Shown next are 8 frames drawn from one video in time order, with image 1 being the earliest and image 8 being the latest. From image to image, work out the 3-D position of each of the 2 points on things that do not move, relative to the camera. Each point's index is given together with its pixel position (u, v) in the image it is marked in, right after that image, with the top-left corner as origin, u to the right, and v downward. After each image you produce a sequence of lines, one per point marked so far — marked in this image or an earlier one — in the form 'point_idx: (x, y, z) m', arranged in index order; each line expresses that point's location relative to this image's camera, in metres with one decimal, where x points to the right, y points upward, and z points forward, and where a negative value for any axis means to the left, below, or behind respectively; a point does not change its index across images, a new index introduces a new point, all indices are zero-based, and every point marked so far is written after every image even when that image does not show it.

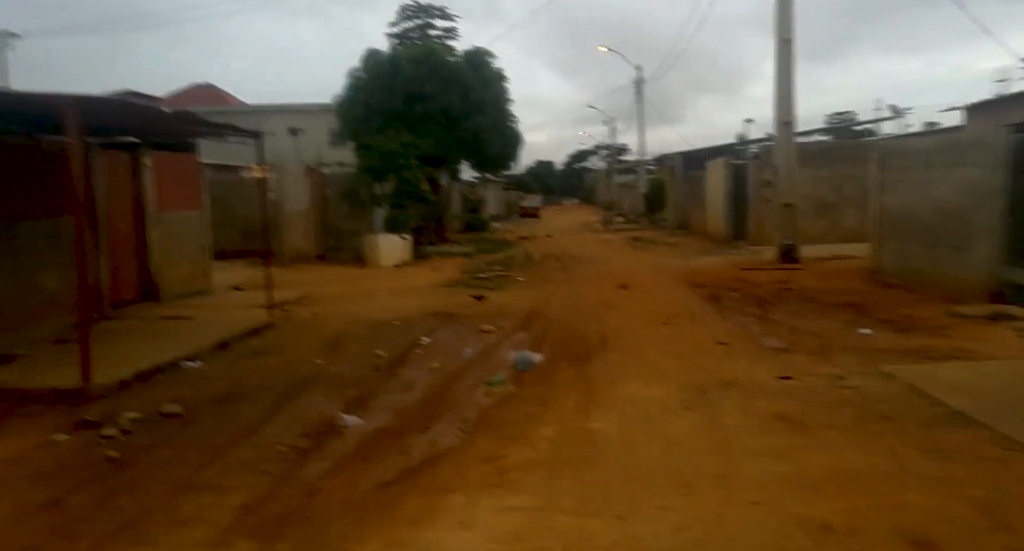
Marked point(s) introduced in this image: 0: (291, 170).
0: (-5.2, +2.5, +16.3) m
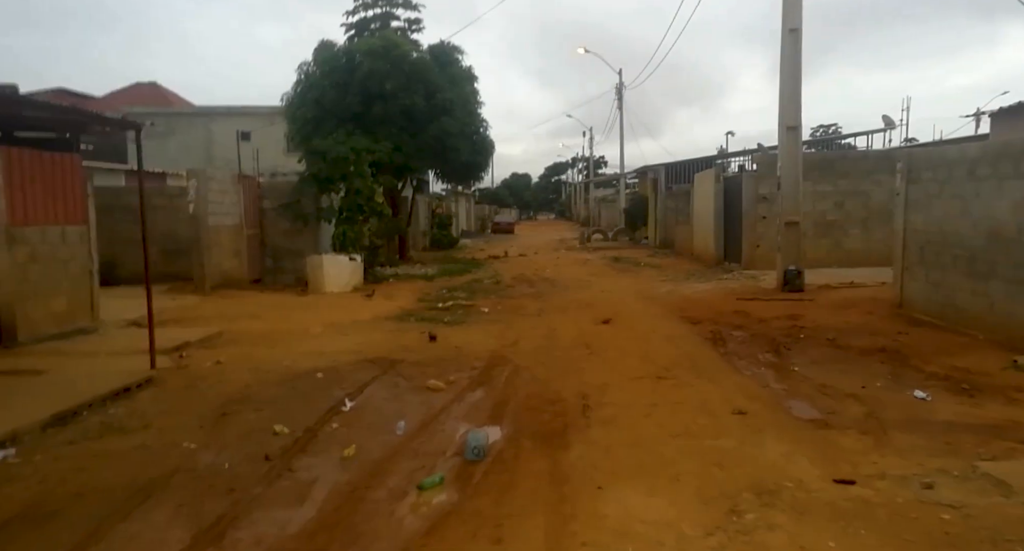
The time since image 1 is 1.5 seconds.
0: (-5.9, +1.9, +14.2) m
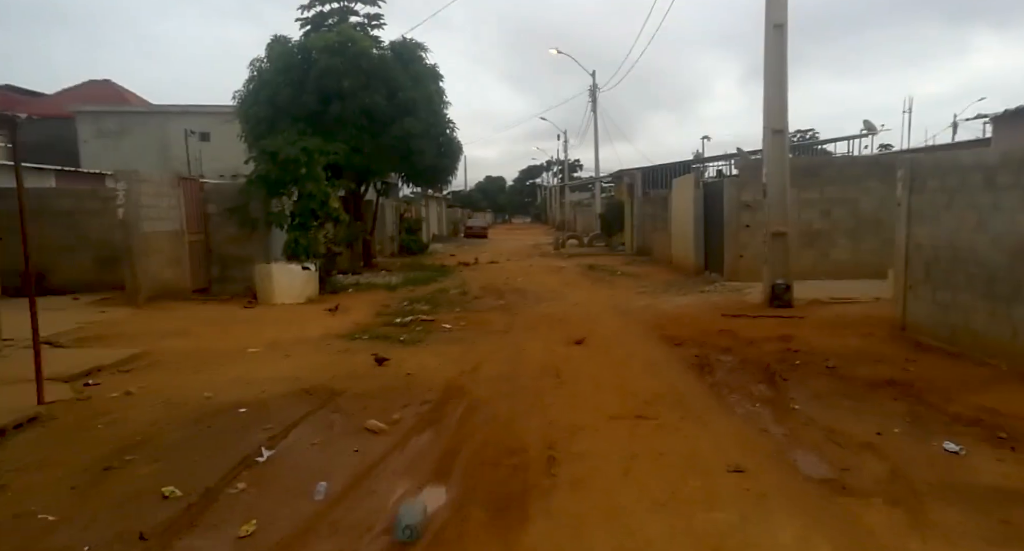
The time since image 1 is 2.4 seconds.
0: (-6.5, +1.7, +12.9) m
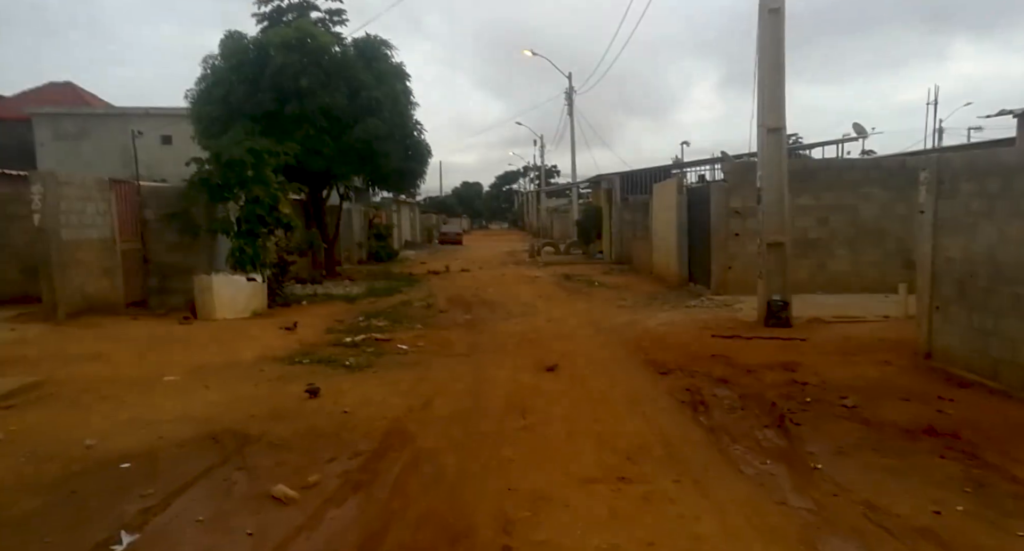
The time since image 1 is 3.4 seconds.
0: (-7.1, +1.5, +11.4) m
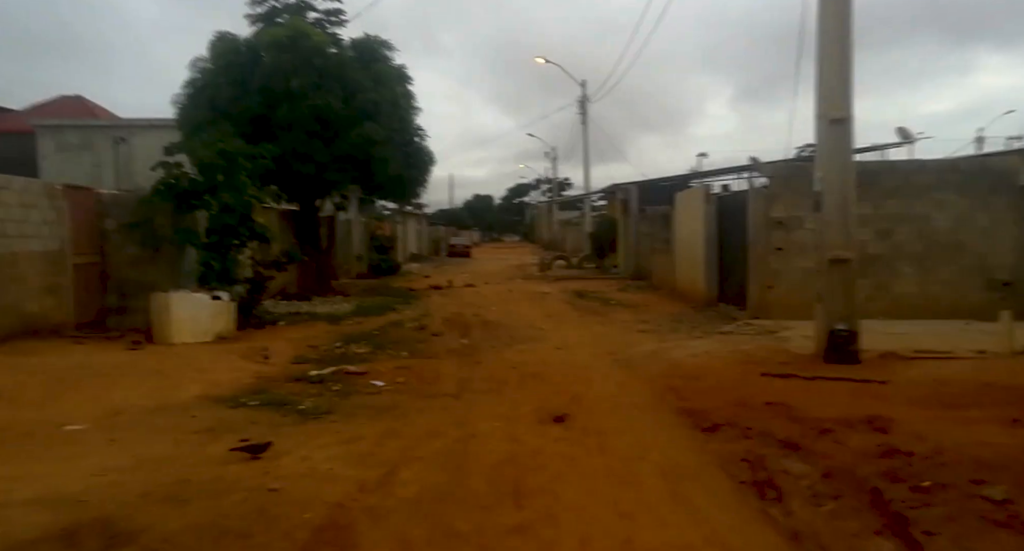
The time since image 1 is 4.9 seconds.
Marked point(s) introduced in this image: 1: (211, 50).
0: (-7.0, +1.3, +9.7) m
1: (-8.1, +6.2, +19.0) m
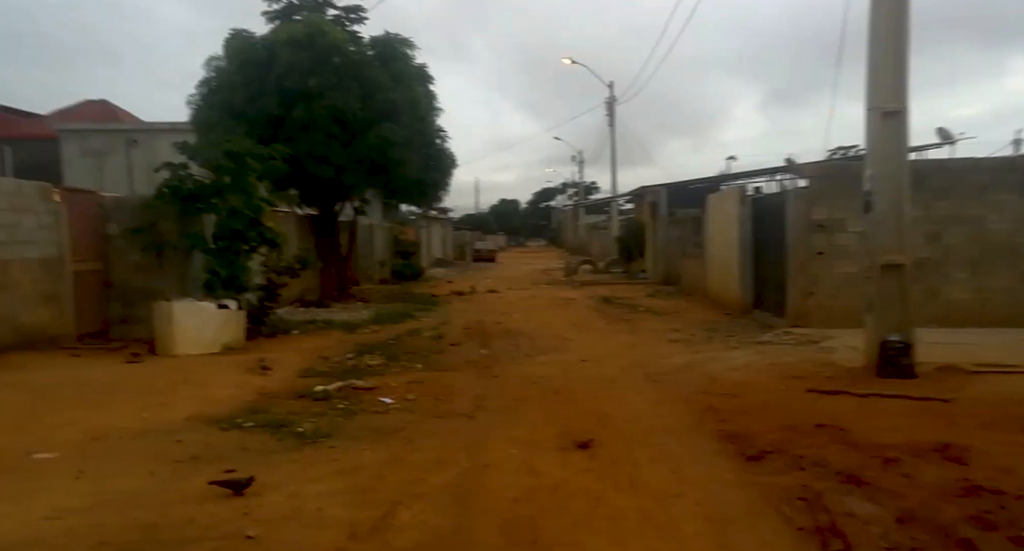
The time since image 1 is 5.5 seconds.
0: (-6.7, +1.2, +9.3) m
1: (-7.5, +6.0, +18.6) m
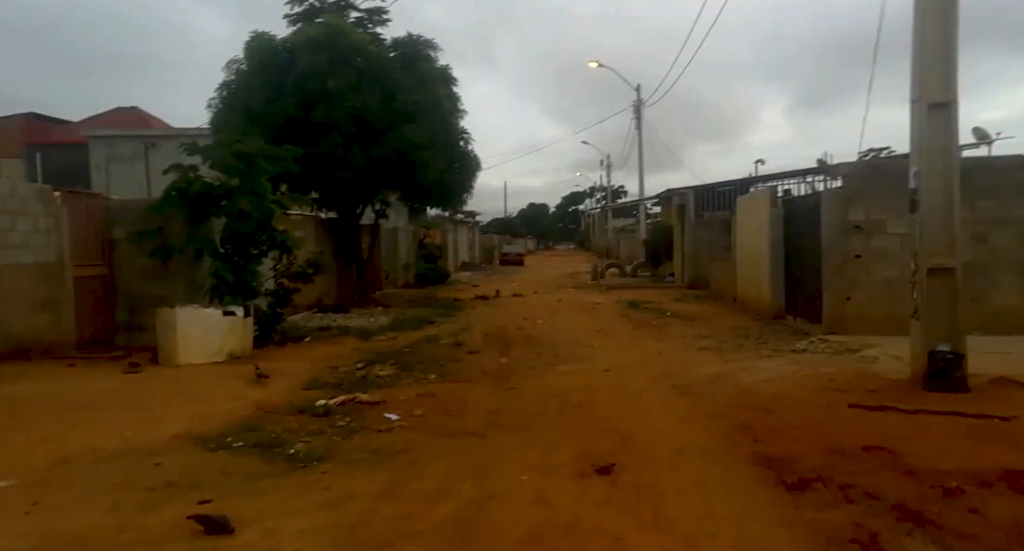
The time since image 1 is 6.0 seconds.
0: (-6.5, +1.1, +9.0) m
1: (-6.9, +5.9, +18.4) m
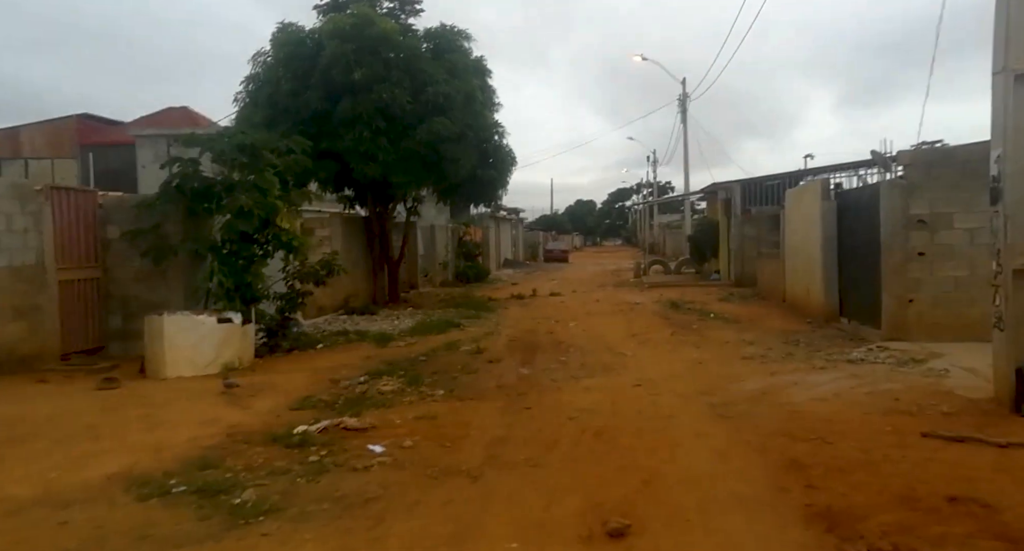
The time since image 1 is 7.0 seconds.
0: (-6.3, +1.0, +8.4) m
1: (-6.2, +5.9, +17.7) m
